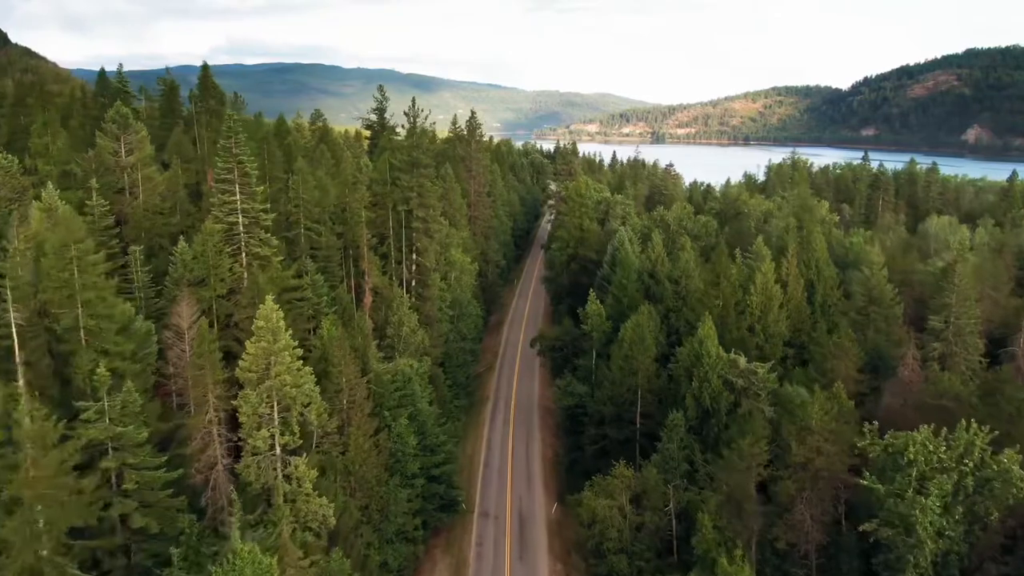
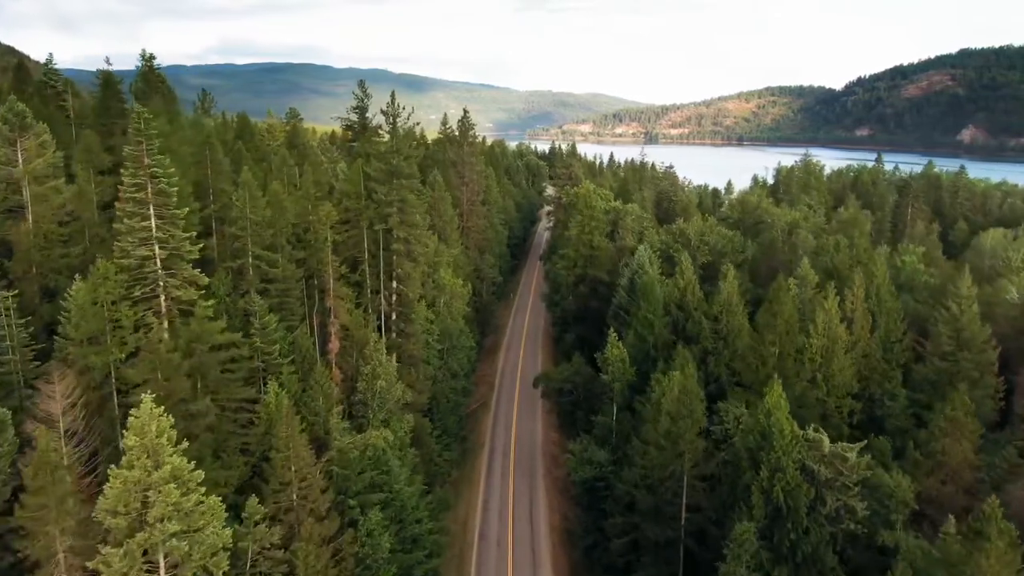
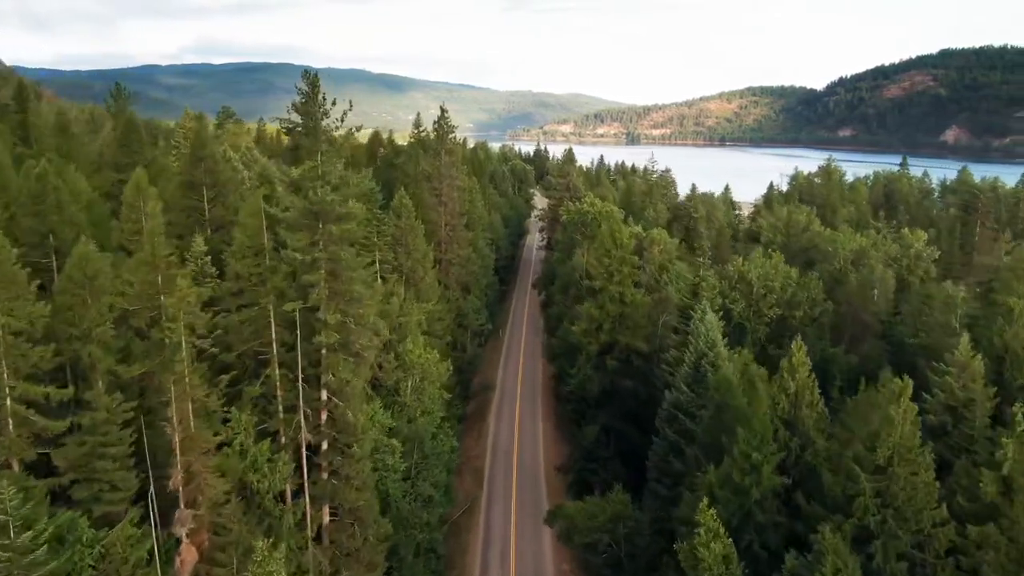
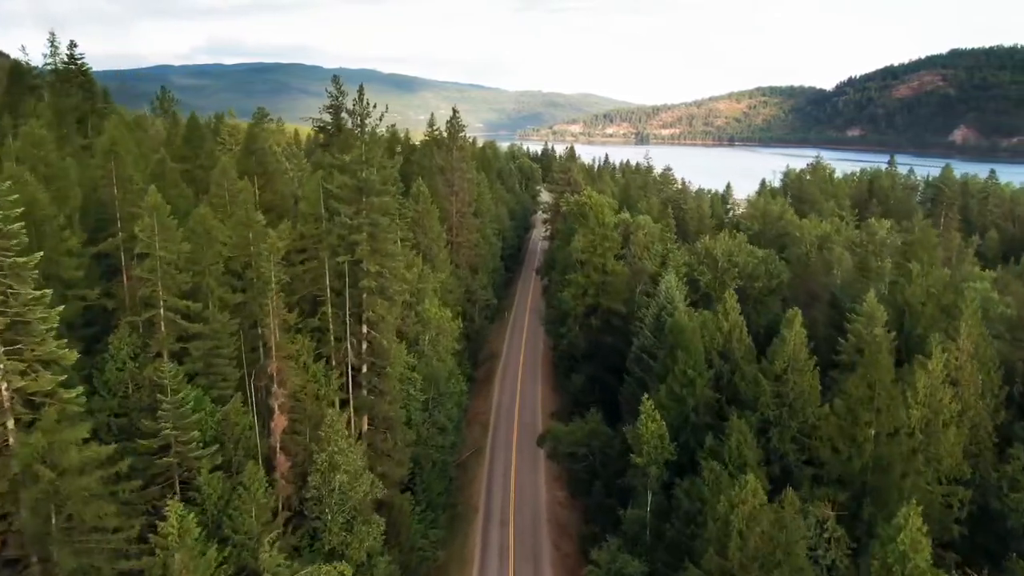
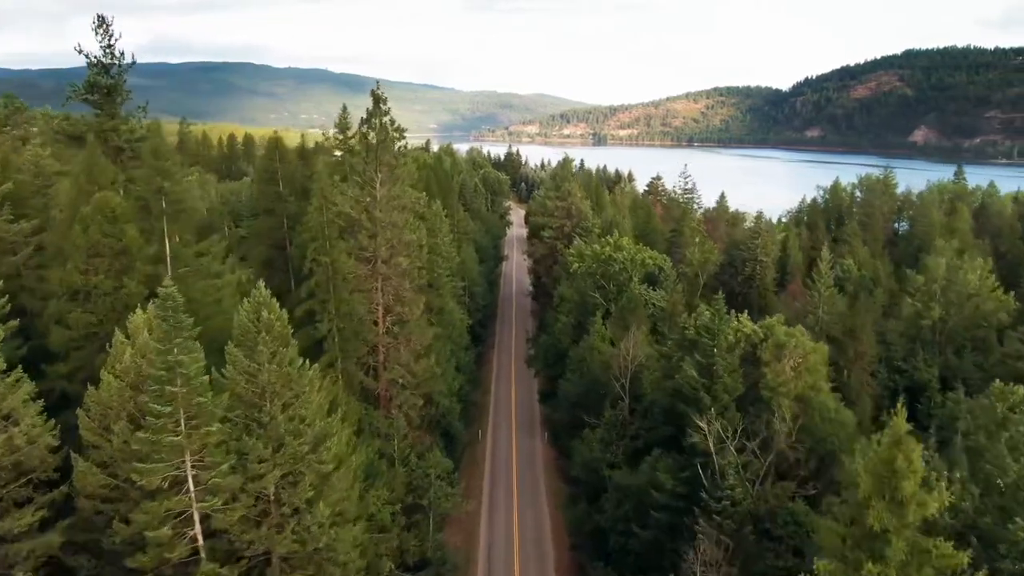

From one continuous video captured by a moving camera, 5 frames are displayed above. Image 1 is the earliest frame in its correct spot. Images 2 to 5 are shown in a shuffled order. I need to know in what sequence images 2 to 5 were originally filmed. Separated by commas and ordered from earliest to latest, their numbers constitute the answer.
2, 4, 3, 5
